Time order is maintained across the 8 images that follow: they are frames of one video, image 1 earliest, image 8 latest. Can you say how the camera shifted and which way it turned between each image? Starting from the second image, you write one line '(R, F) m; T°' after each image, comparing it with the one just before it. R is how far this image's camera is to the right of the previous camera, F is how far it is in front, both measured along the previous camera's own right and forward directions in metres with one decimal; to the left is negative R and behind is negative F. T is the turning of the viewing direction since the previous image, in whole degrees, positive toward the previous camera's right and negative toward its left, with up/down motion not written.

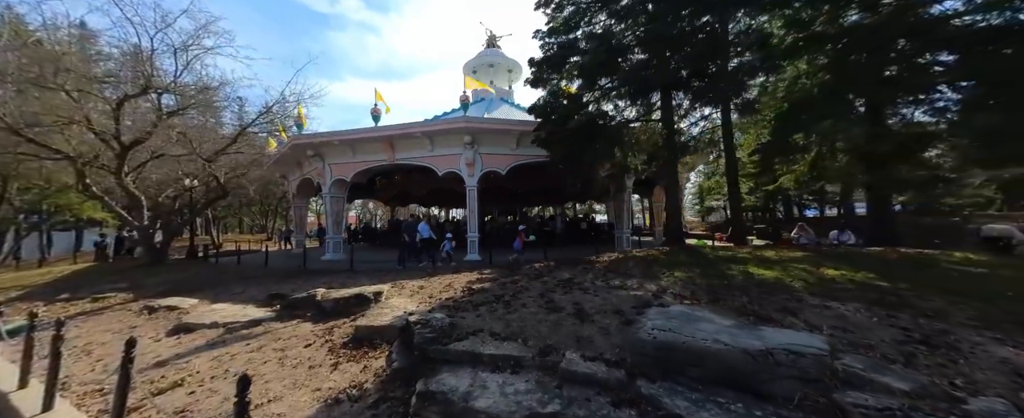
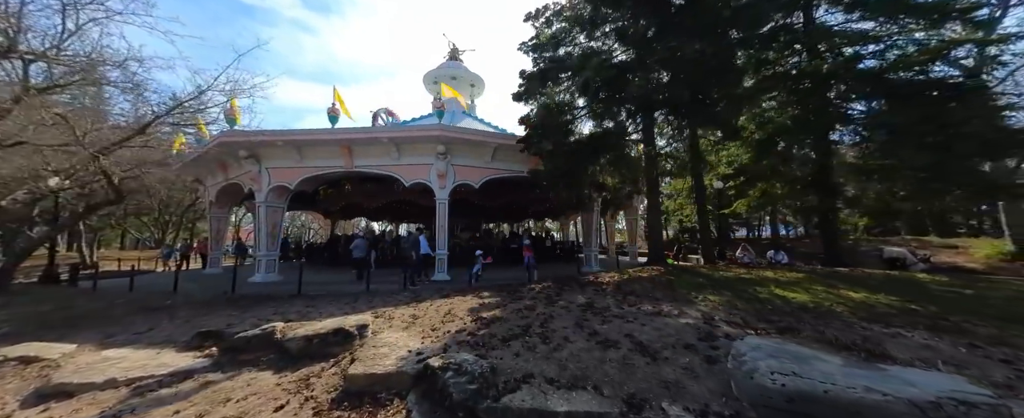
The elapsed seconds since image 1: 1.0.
(-0.6, +0.4) m; +10°
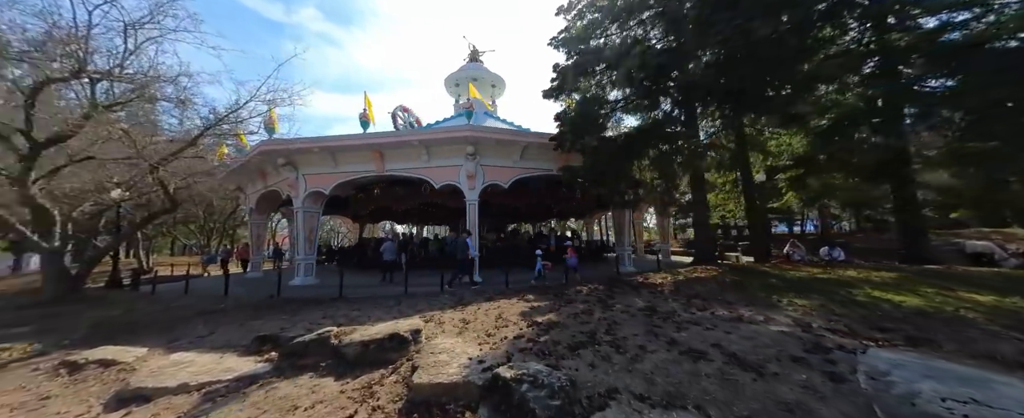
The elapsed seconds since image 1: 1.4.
(-0.3, +0.1) m; -4°
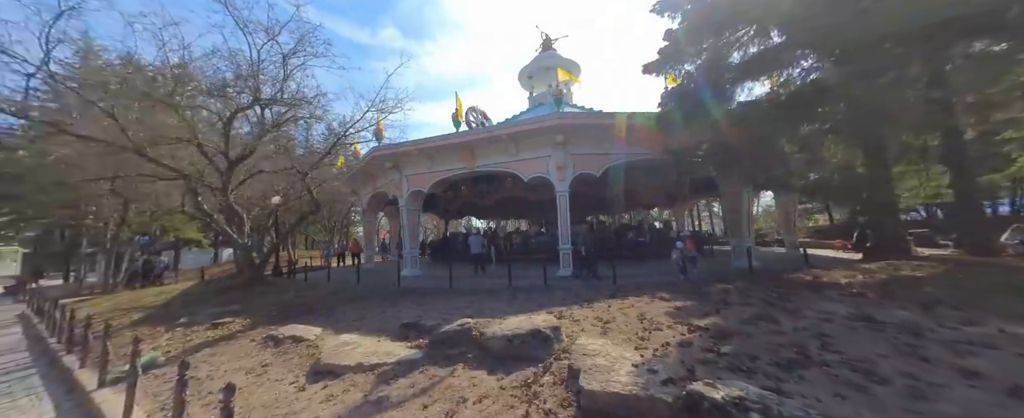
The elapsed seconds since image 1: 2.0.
(-0.5, +0.2) m; -14°
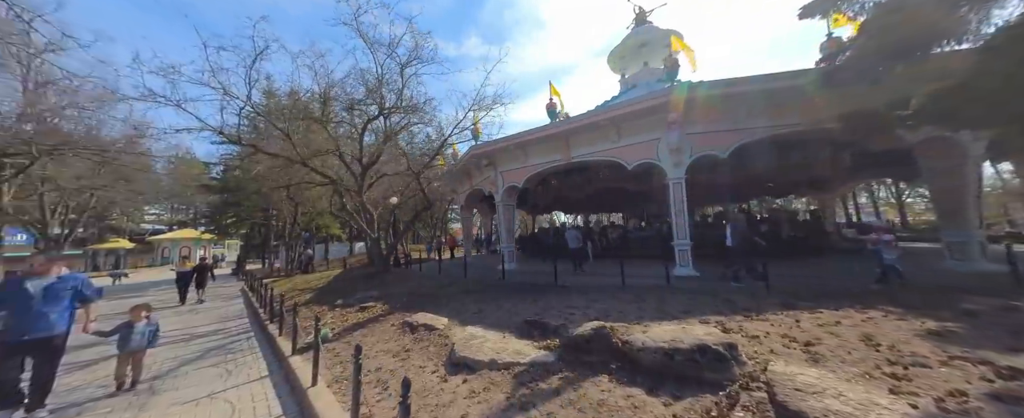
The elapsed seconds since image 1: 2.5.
(-0.4, +0.3) m; -16°
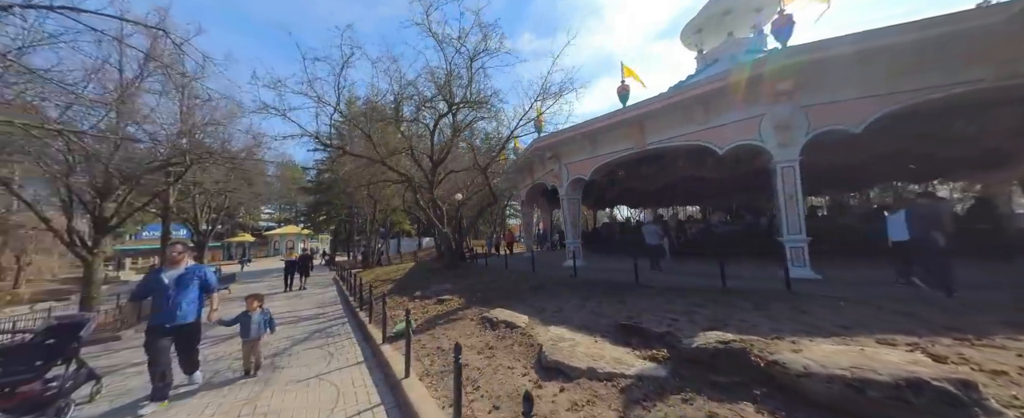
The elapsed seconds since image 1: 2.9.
(-0.4, +0.3) m; -11°
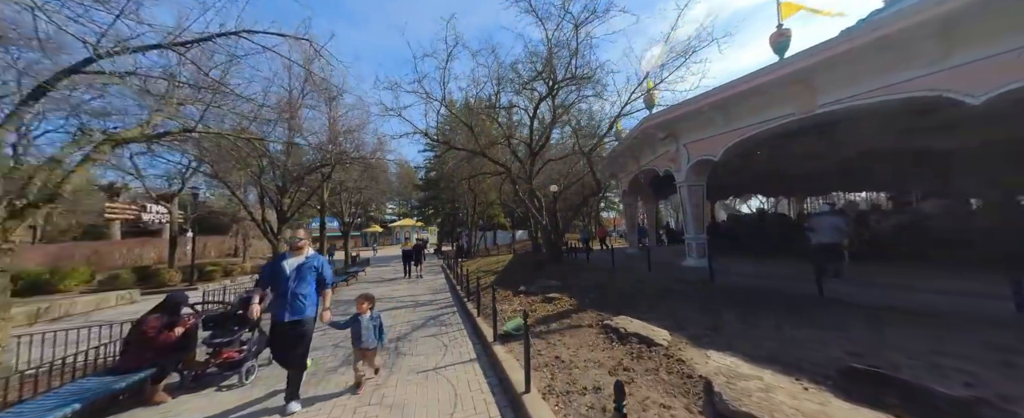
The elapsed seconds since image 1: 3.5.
(-0.5, +0.7) m; -17°
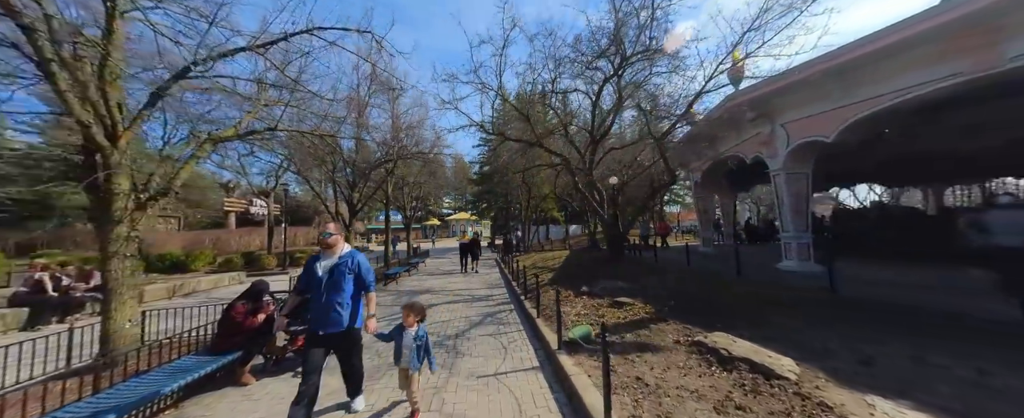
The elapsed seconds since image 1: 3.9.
(-0.2, +0.6) m; -9°
